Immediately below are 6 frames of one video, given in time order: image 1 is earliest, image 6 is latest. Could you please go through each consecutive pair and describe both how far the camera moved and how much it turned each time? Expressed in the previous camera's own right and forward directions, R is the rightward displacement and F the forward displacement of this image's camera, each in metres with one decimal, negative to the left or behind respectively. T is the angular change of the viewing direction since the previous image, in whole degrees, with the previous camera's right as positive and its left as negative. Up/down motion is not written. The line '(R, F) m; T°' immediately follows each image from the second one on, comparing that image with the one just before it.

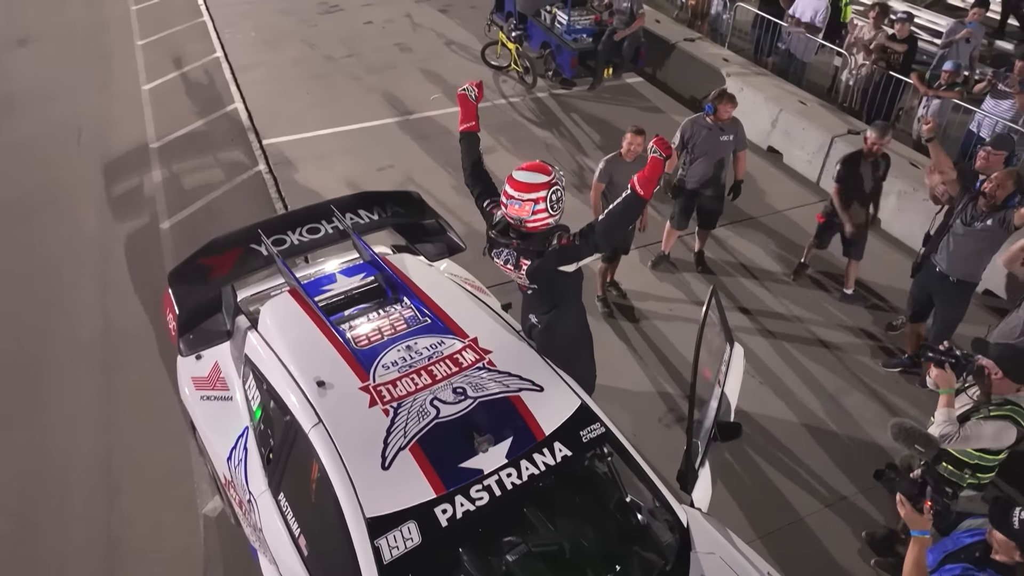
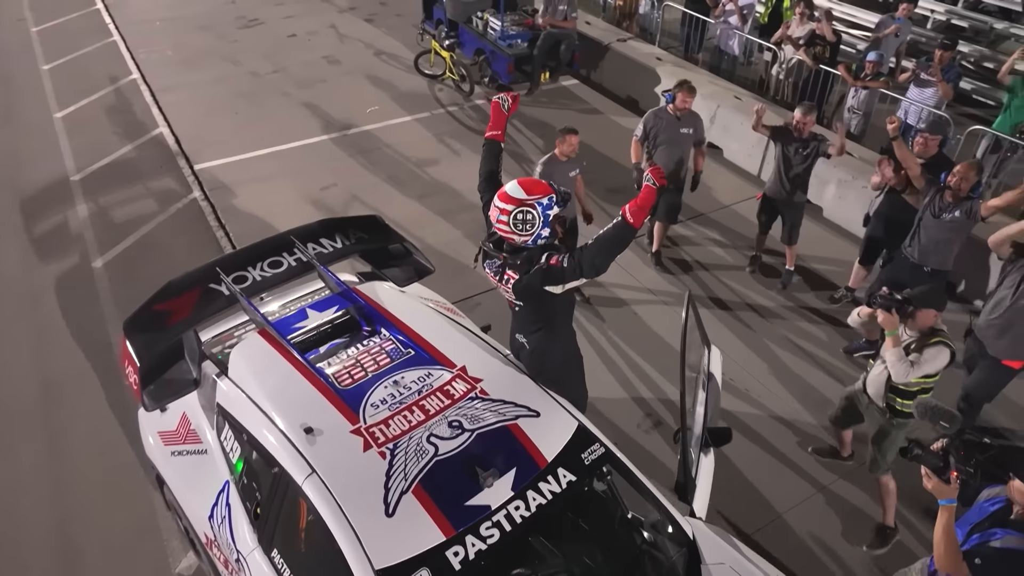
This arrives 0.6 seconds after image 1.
(-0.3, +0.1) m; +5°
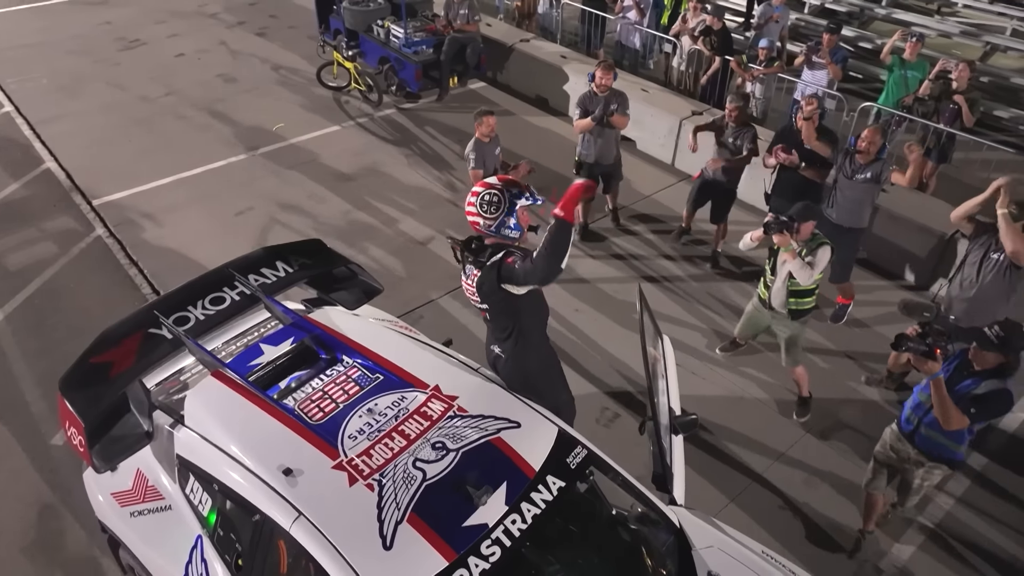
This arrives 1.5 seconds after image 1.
(-0.3, 0.0) m; +7°
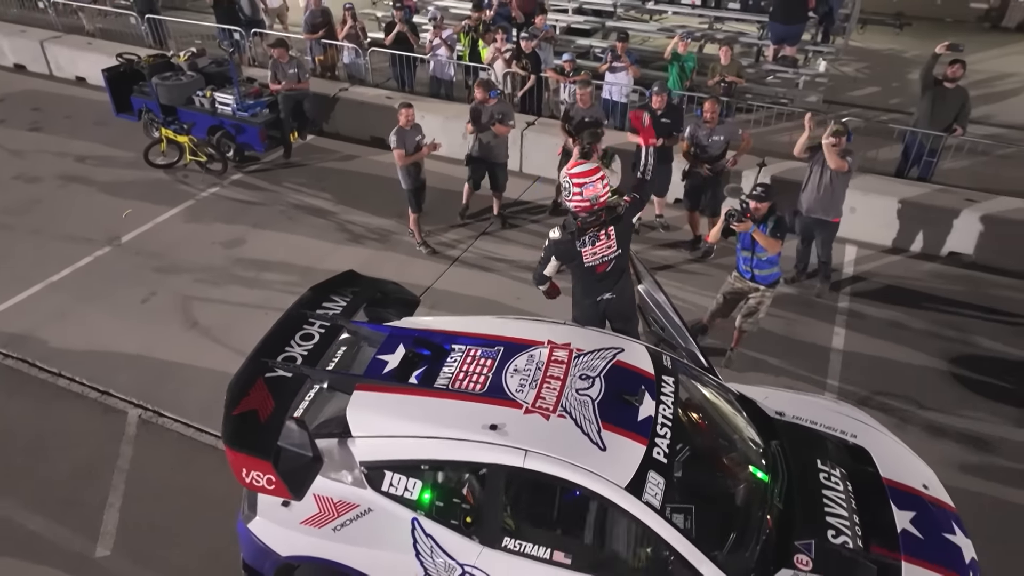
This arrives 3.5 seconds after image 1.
(-2.0, -0.5) m; +21°
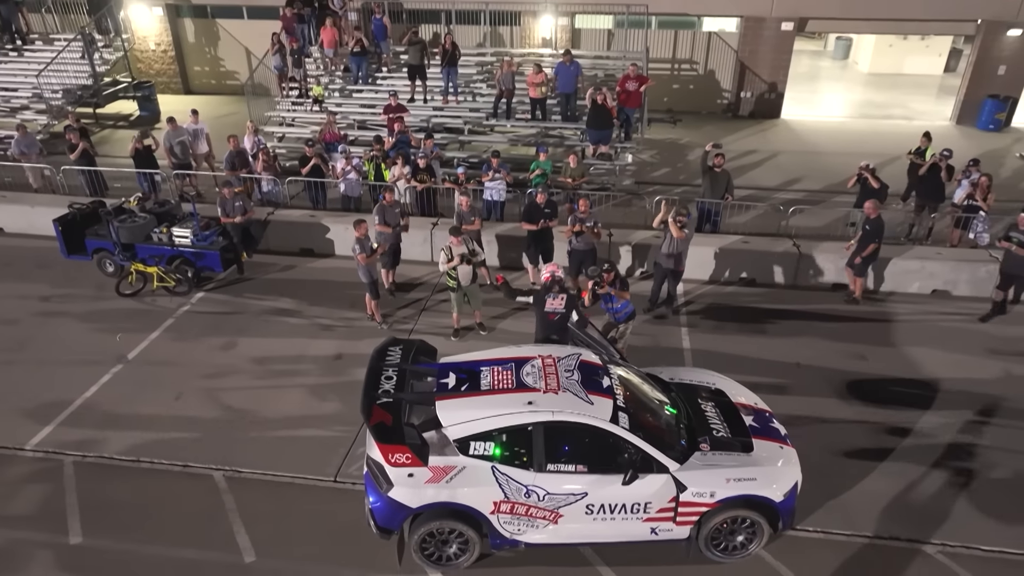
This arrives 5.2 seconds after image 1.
(-1.7, -2.6) m; +14°
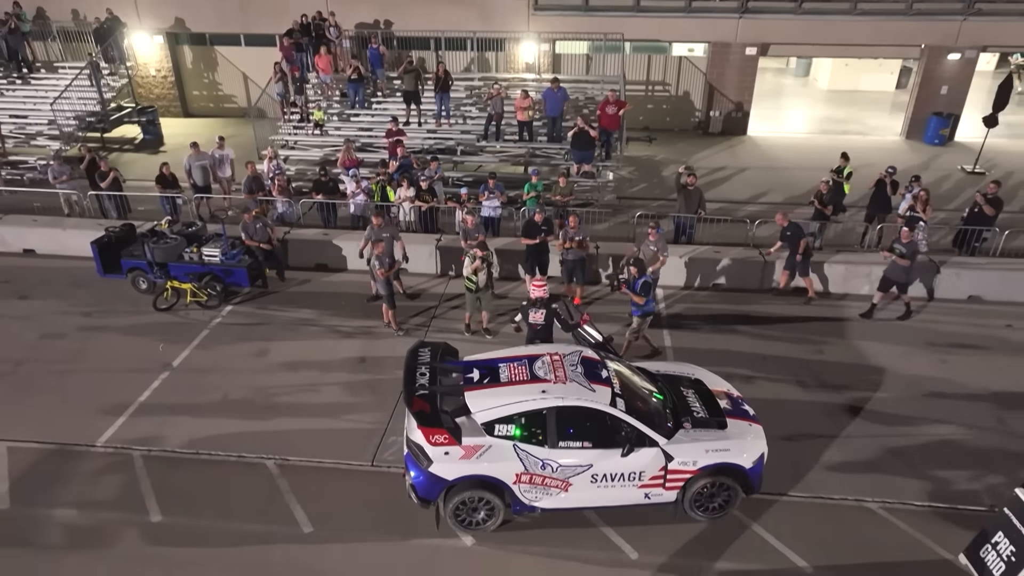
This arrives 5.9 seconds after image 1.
(-0.4, -1.3) m; +2°
